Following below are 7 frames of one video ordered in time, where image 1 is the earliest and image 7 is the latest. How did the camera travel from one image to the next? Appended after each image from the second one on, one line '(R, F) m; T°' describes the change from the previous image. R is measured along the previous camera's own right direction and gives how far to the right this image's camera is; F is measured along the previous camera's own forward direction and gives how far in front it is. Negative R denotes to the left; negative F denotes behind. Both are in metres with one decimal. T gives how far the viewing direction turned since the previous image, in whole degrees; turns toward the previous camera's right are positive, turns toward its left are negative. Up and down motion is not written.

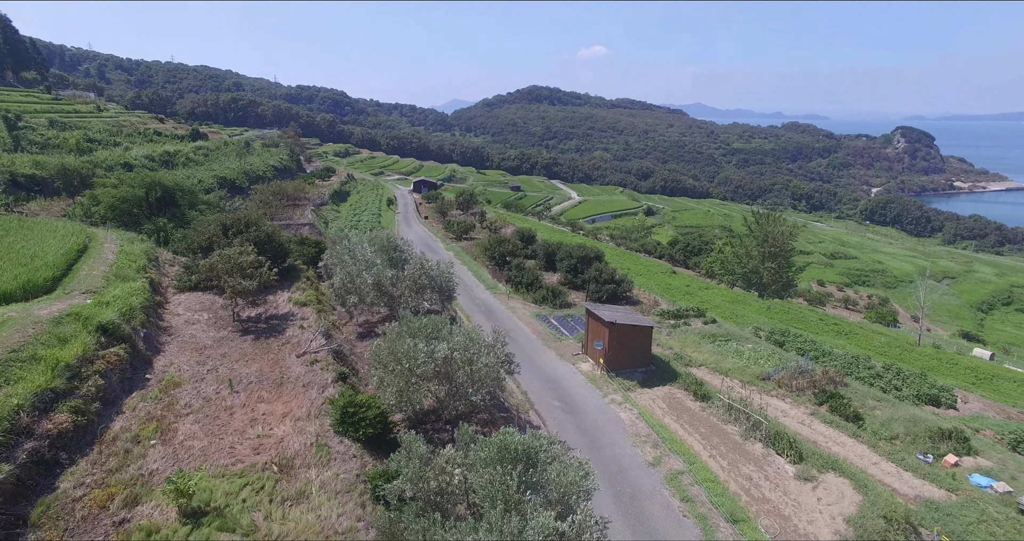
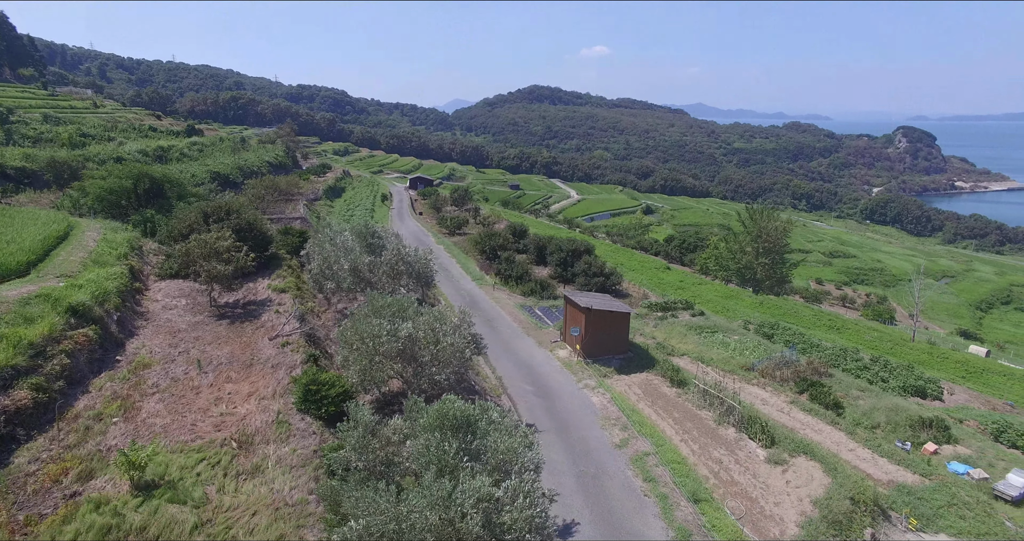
(+0.9, 0.0) m; 0°
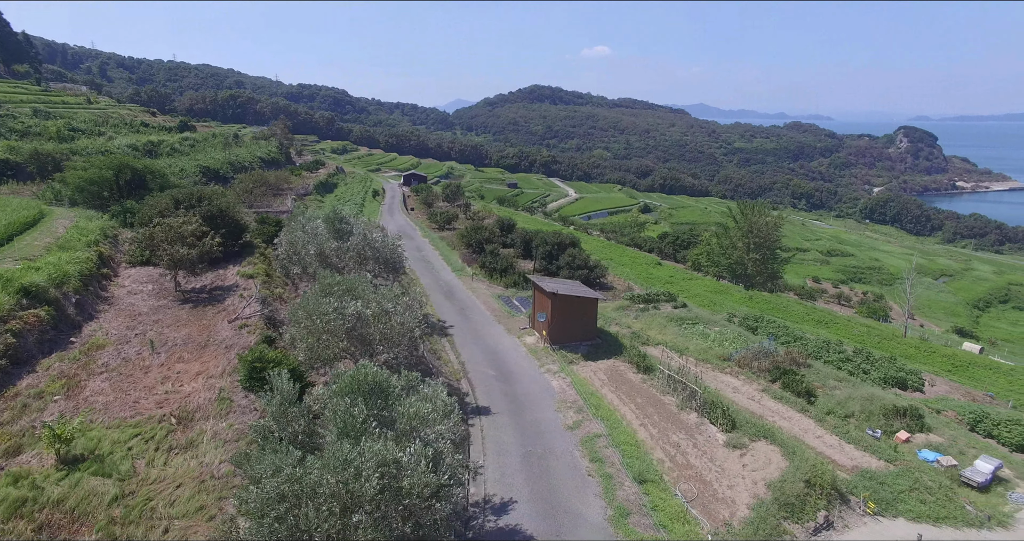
(+1.2, +0.2) m; 0°
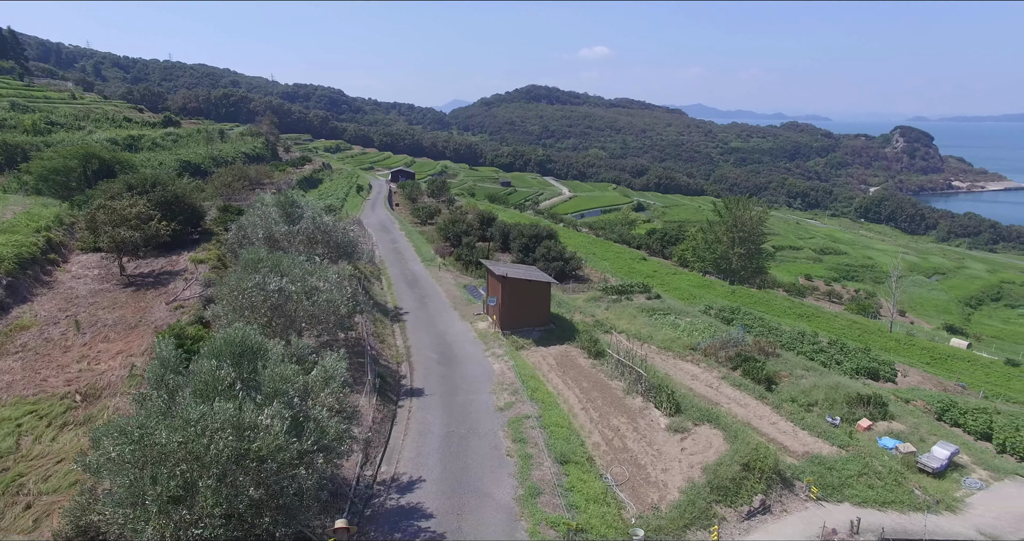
(+1.6, +0.4) m; 0°
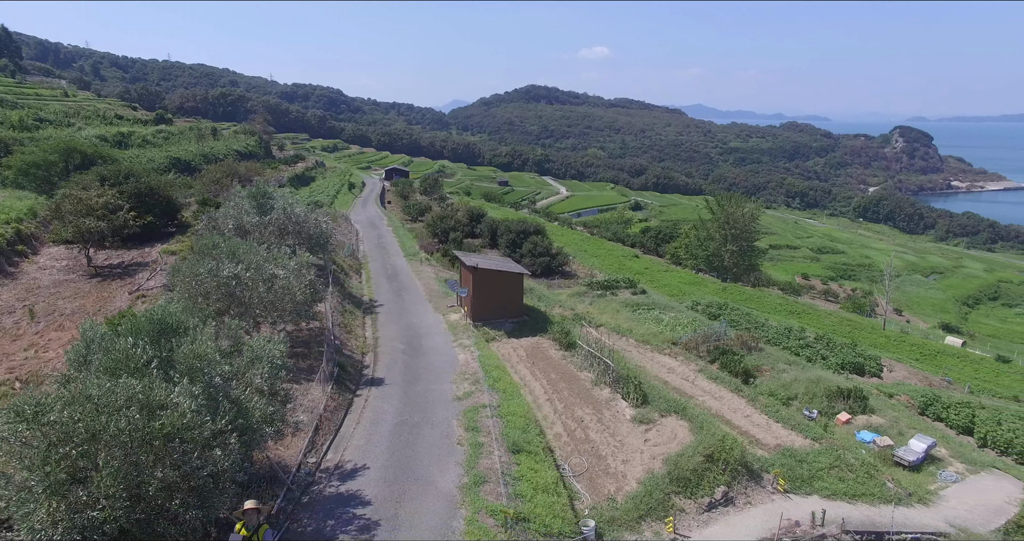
(+0.9, +0.3) m; 0°
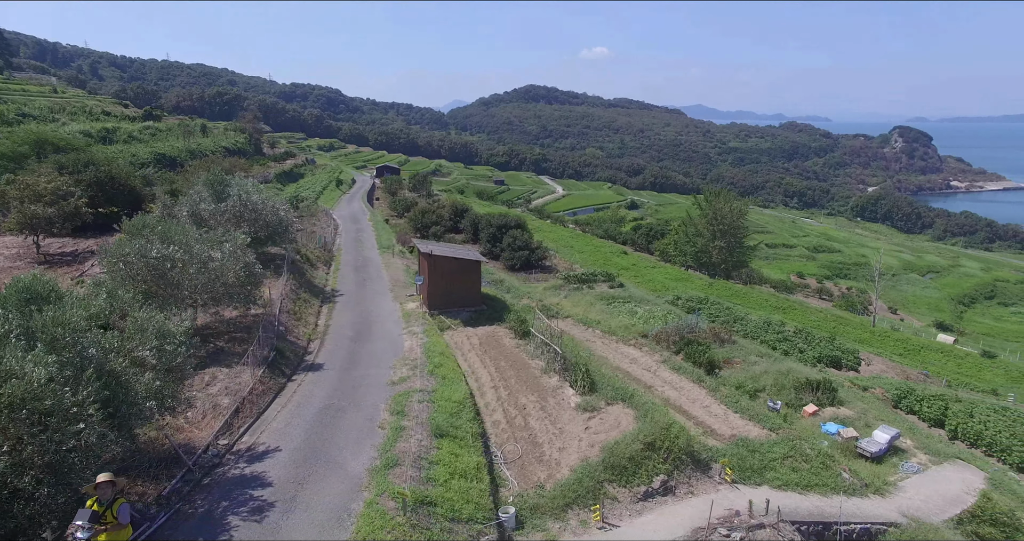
(+1.4, +0.4) m; 0°
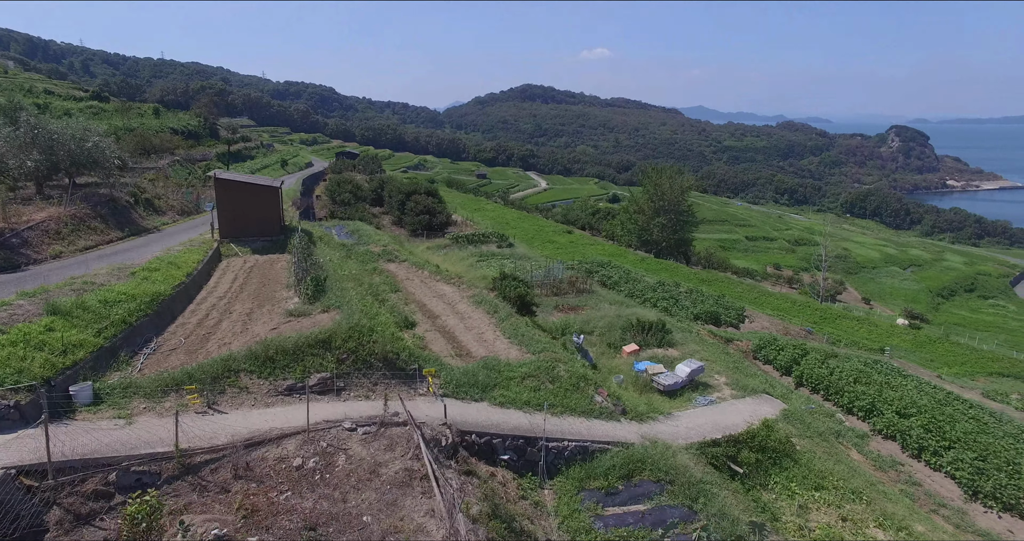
(+6.3, +1.2) m; 0°
